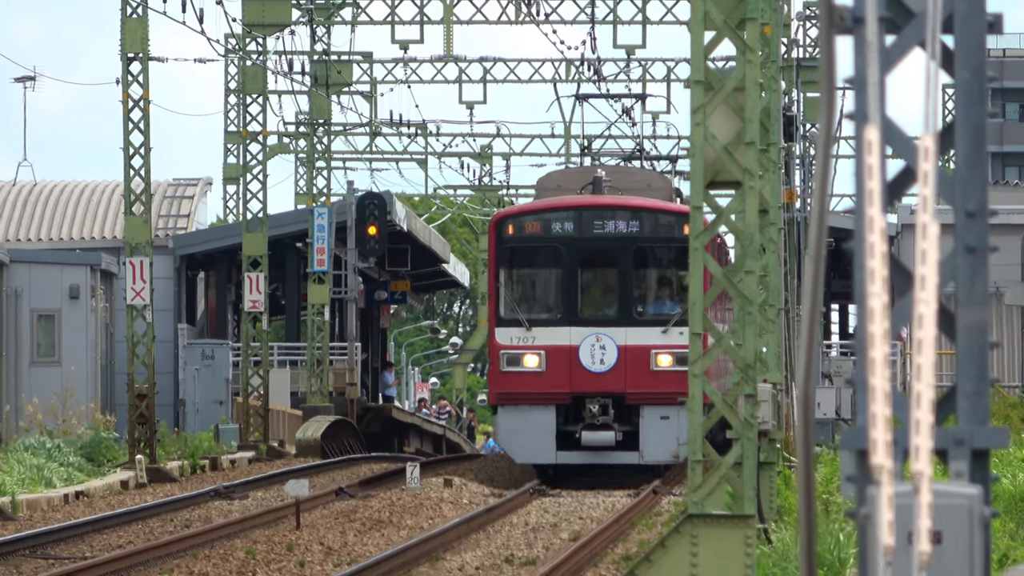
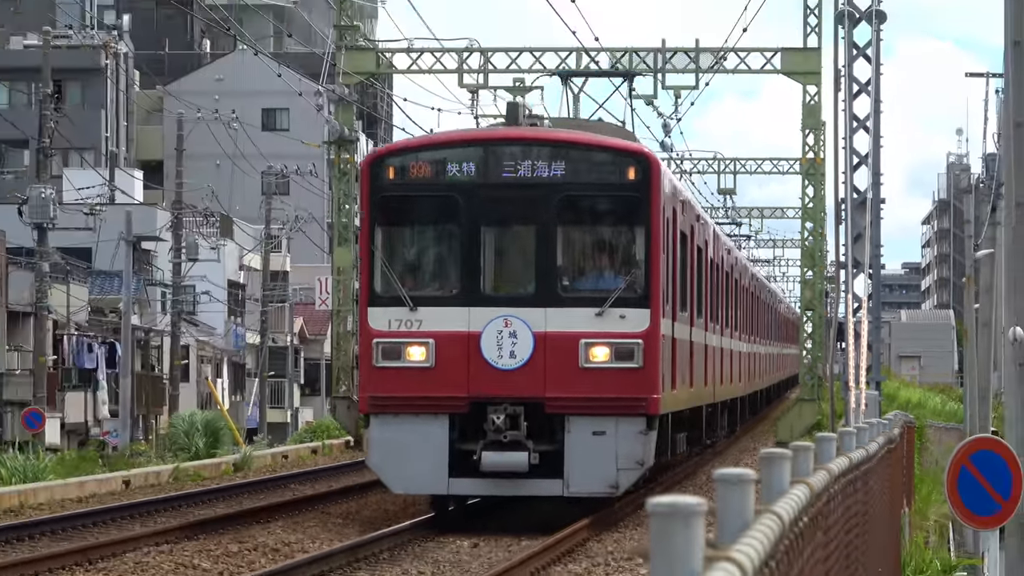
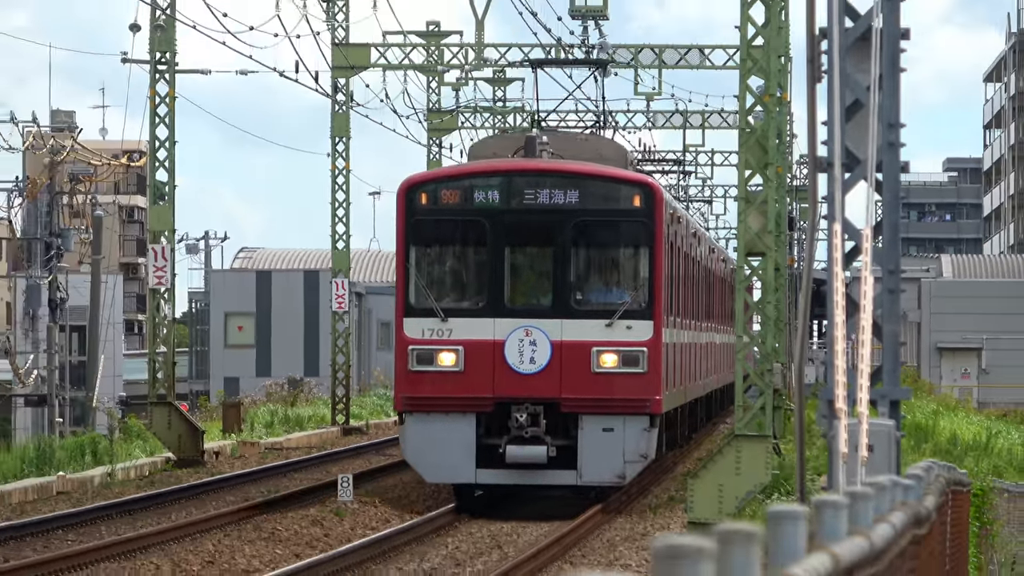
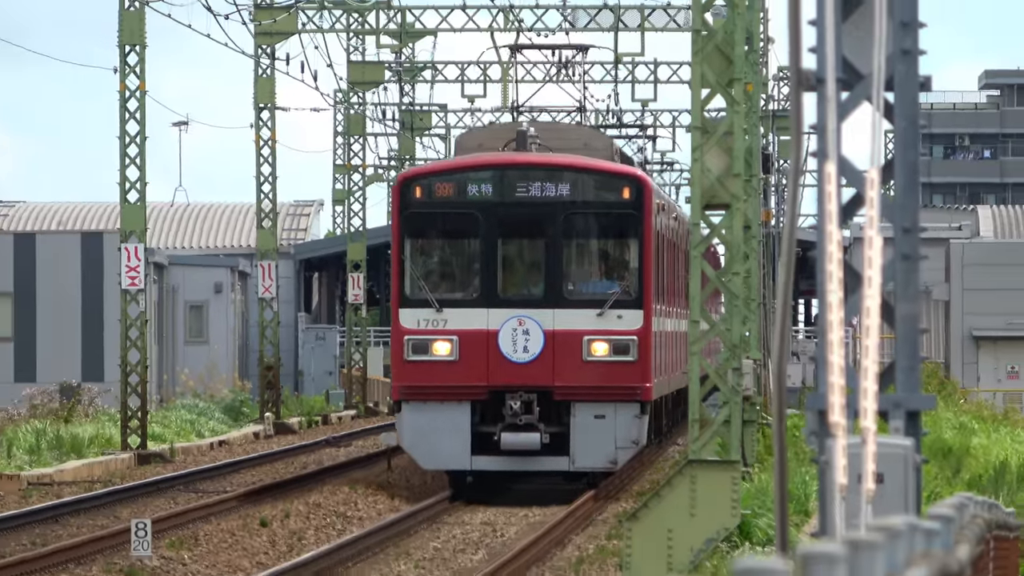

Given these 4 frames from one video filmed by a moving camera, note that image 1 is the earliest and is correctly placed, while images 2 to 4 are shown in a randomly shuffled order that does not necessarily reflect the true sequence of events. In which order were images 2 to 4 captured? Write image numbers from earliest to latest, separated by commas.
4, 3, 2
